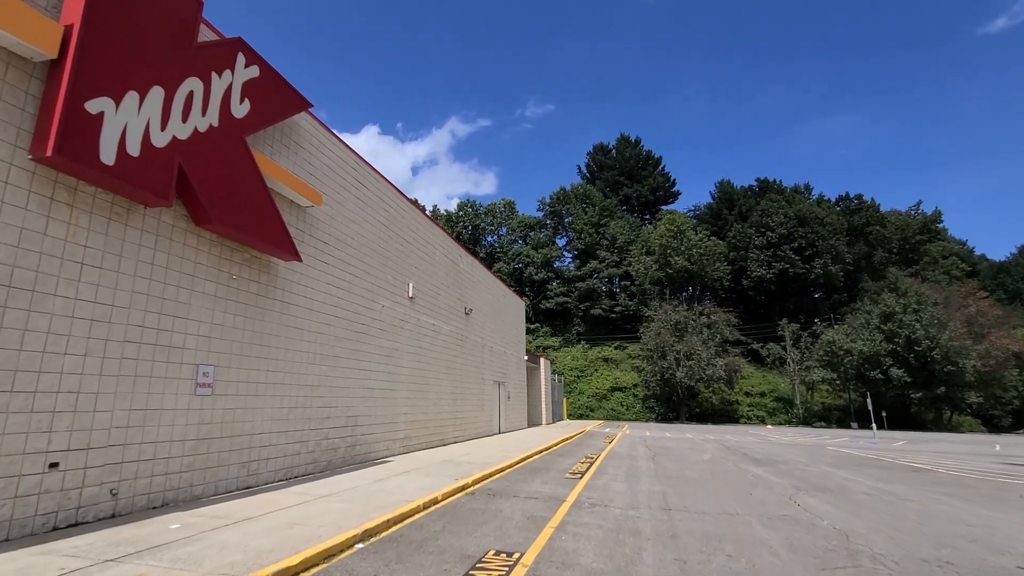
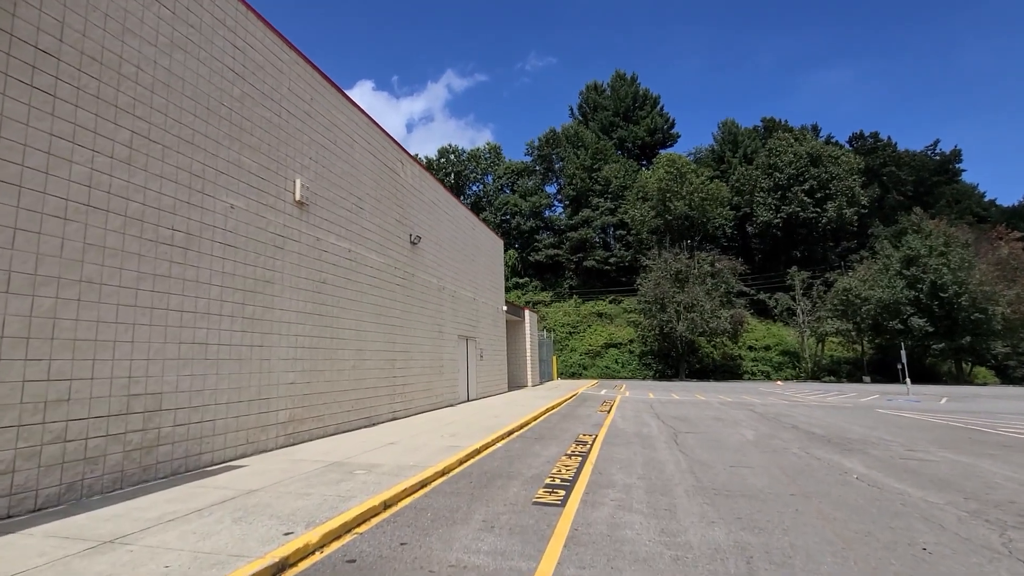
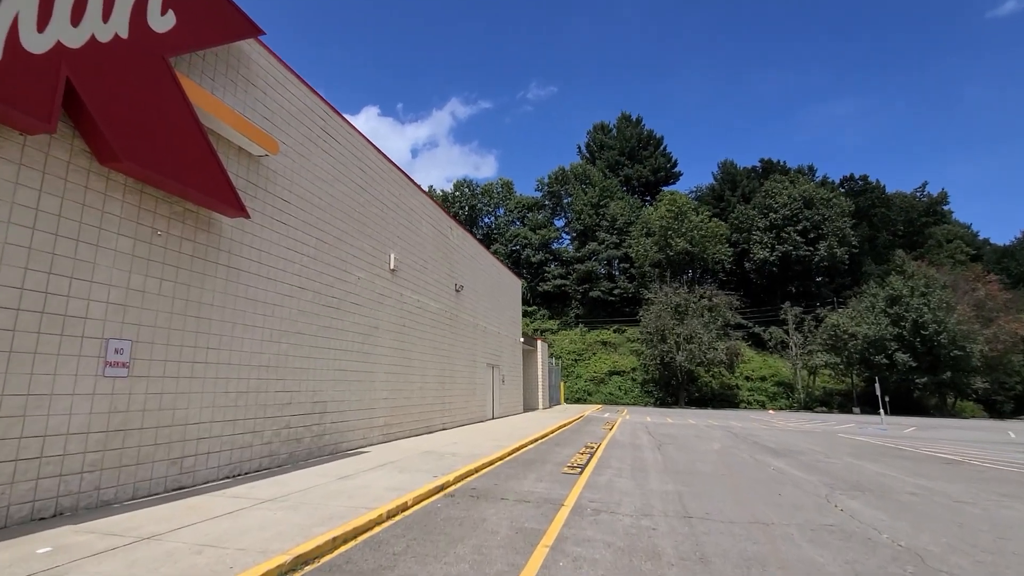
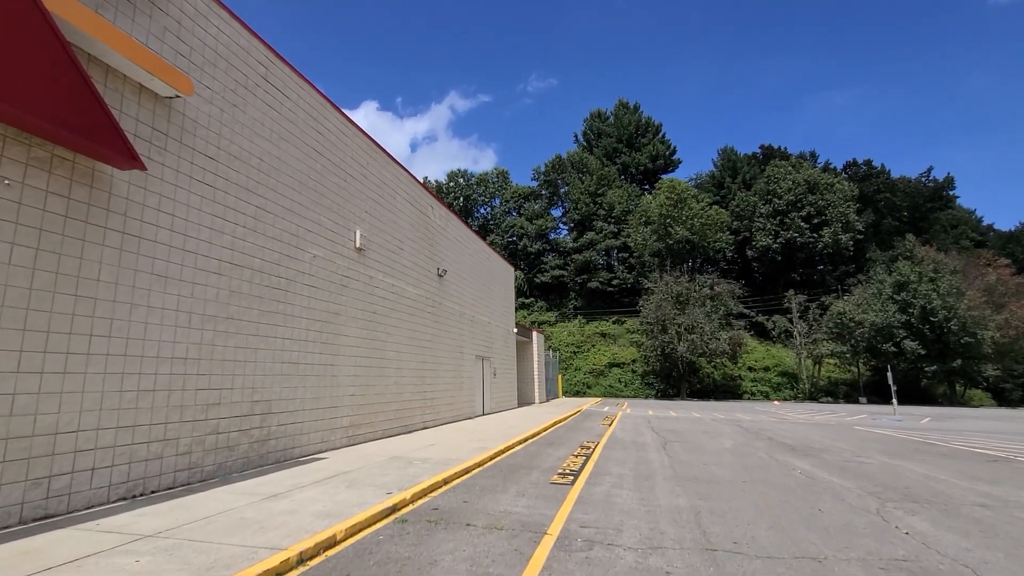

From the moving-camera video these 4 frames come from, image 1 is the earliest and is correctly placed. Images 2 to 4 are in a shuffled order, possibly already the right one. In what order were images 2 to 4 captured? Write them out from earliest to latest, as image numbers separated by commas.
3, 4, 2
